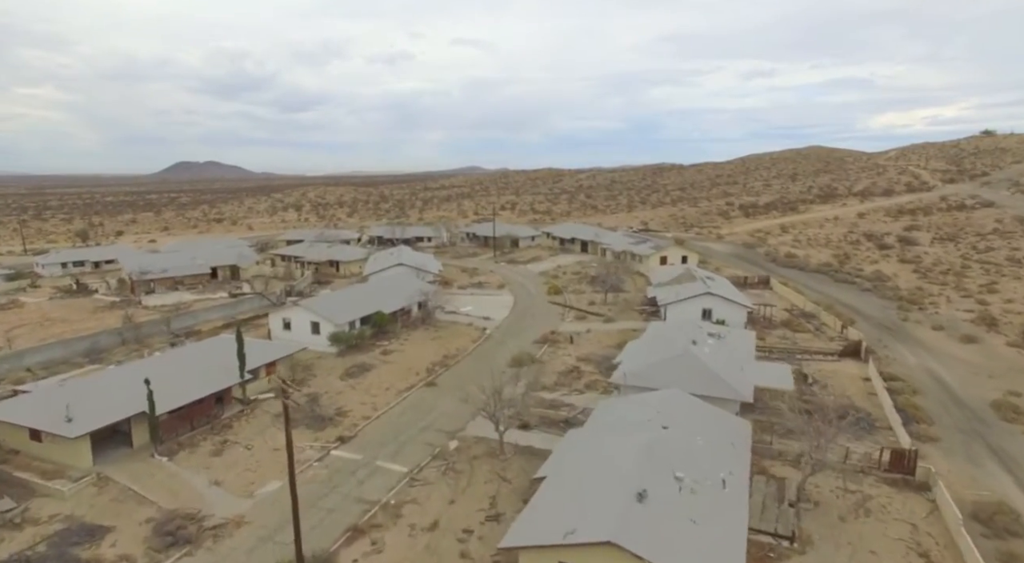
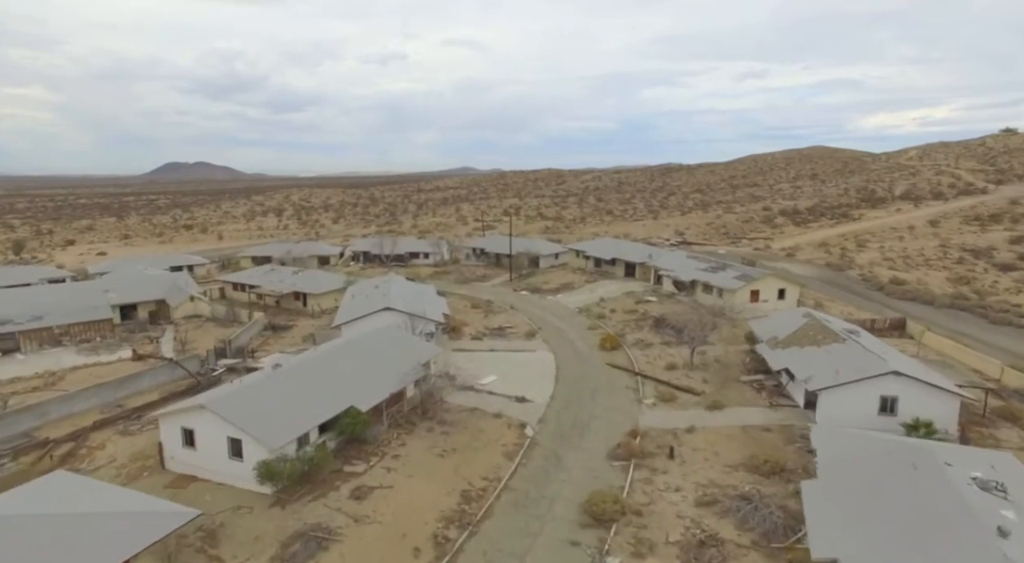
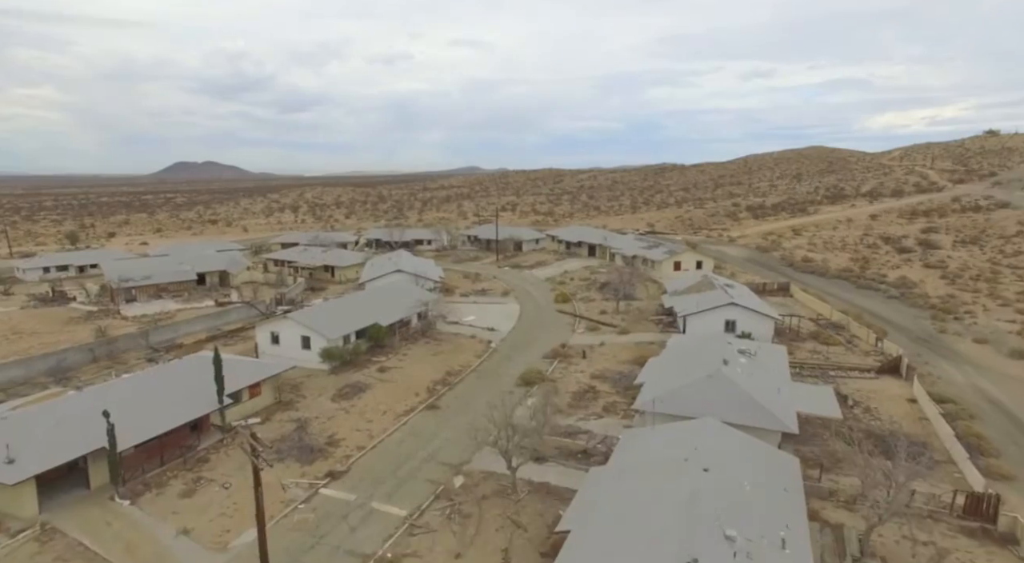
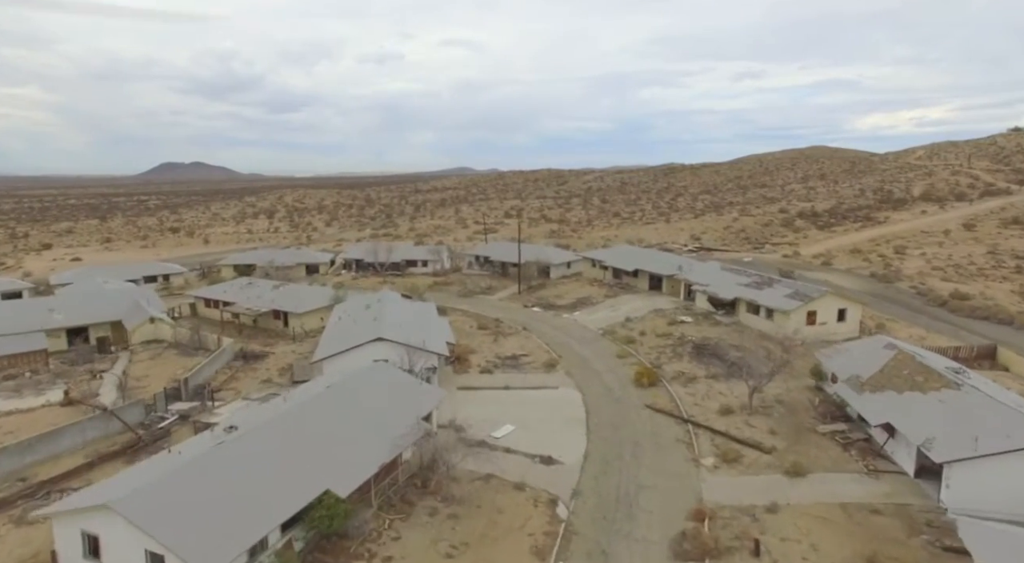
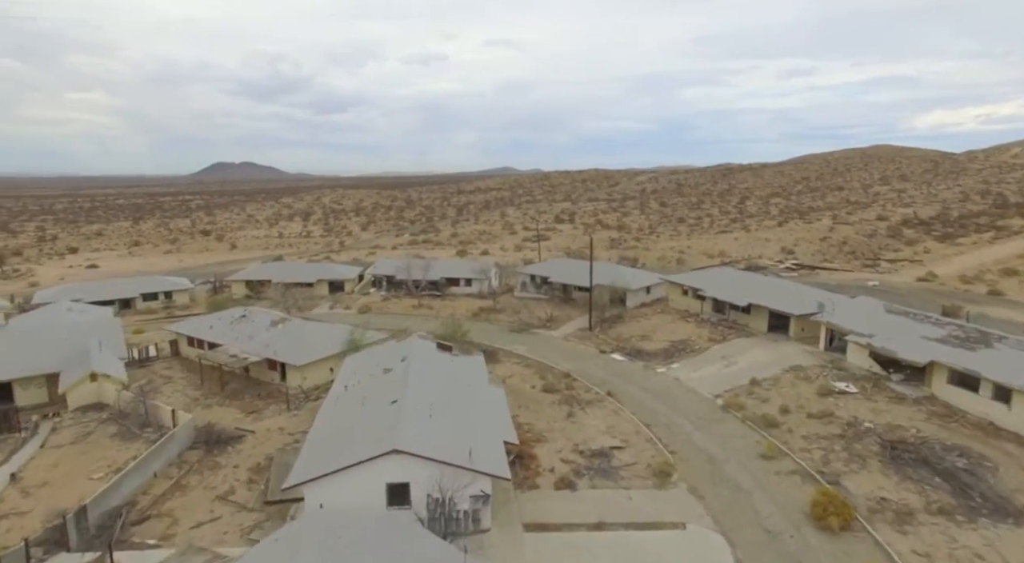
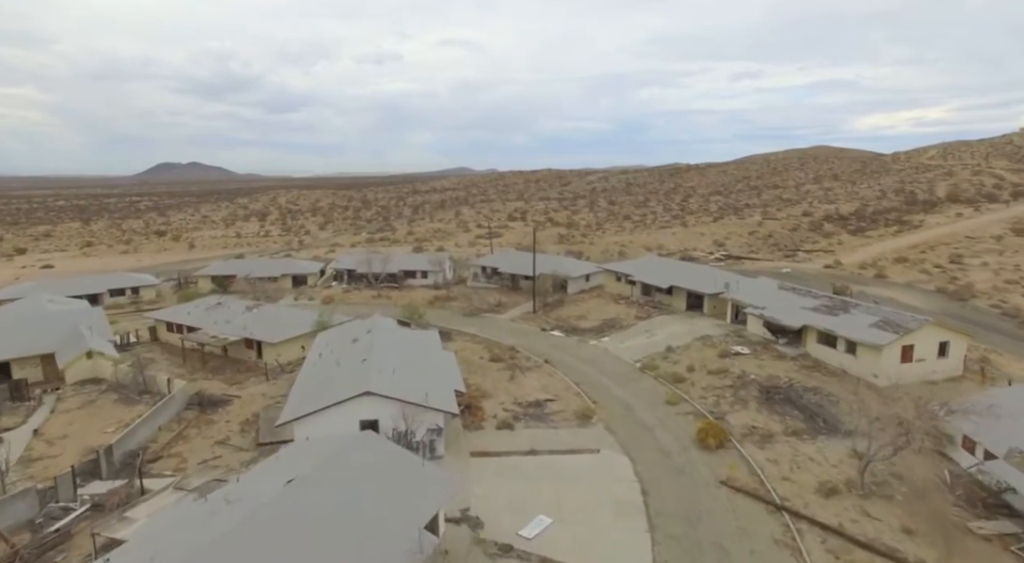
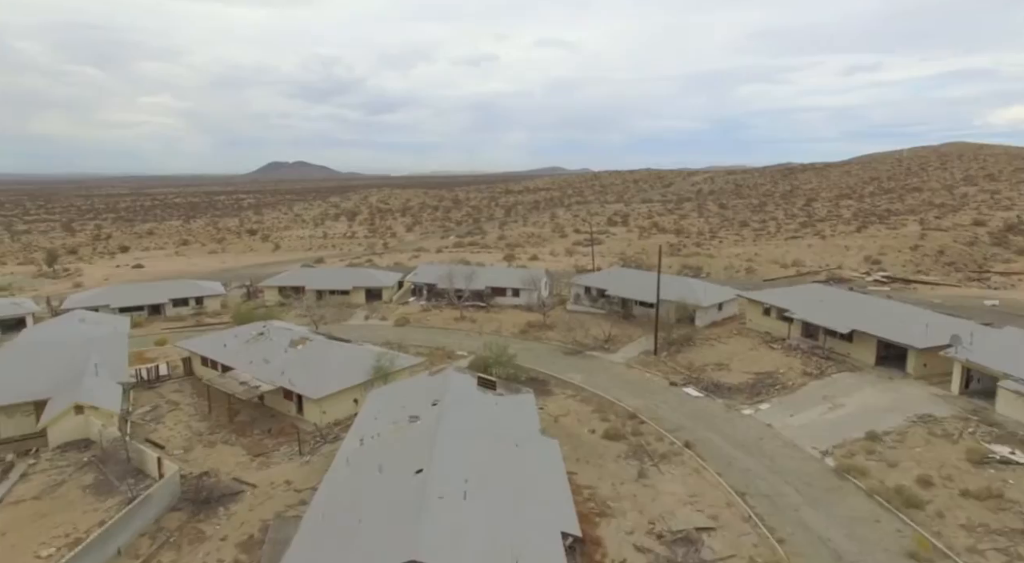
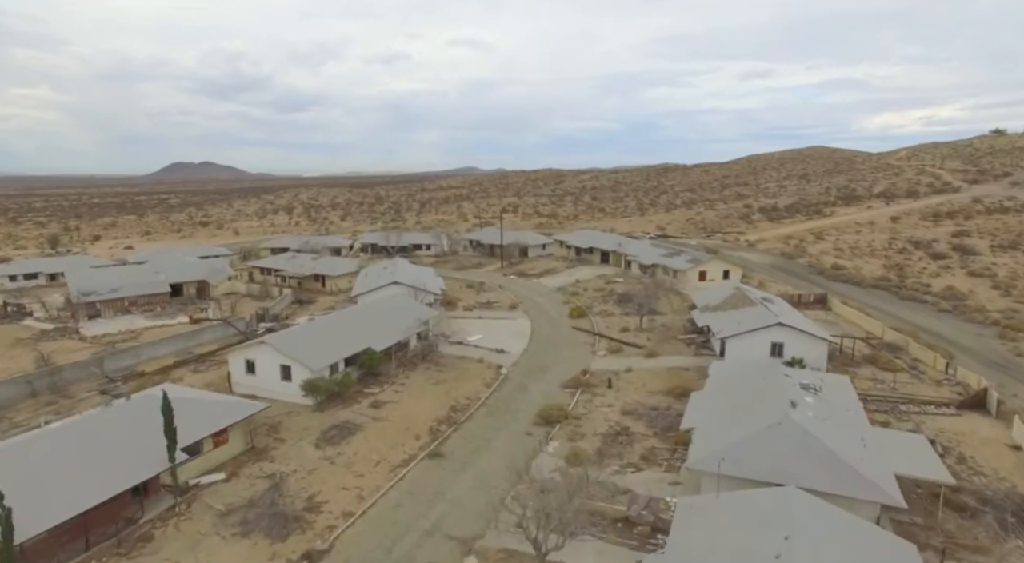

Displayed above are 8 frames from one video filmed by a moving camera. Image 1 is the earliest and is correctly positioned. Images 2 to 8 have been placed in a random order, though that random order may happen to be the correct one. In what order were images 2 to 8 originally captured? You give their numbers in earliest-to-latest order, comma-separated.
3, 8, 2, 4, 6, 5, 7
